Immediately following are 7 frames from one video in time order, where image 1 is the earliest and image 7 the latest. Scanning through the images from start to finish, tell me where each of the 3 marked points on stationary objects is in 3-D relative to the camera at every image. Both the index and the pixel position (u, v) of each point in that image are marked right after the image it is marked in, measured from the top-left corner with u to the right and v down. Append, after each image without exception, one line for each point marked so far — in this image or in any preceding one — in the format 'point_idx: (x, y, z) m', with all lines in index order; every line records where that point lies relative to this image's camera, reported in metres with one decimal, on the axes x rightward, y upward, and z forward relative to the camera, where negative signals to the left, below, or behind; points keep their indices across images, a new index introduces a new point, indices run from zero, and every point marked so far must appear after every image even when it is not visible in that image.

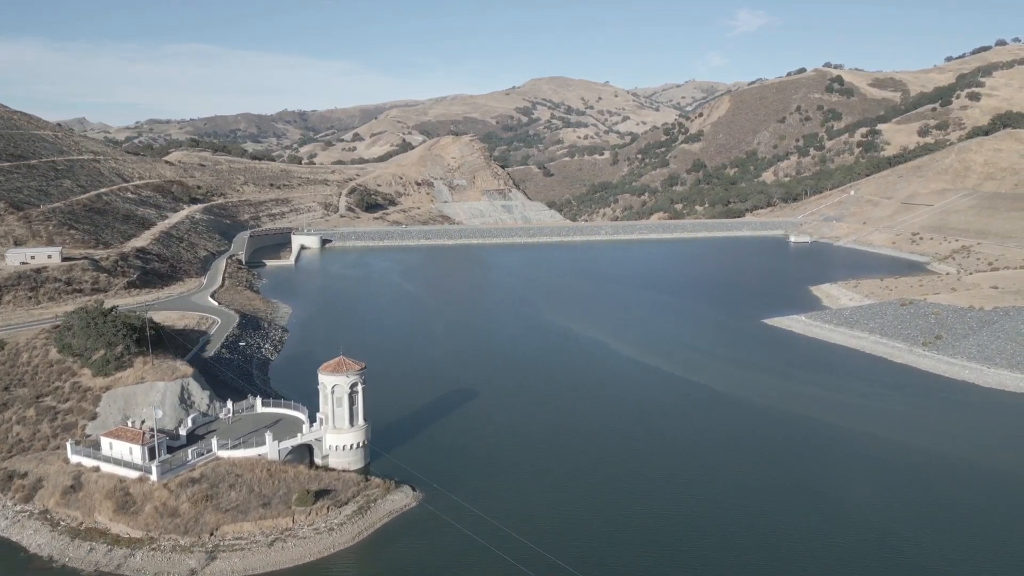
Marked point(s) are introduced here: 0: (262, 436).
0: (-6.0, -3.5, +16.7) m
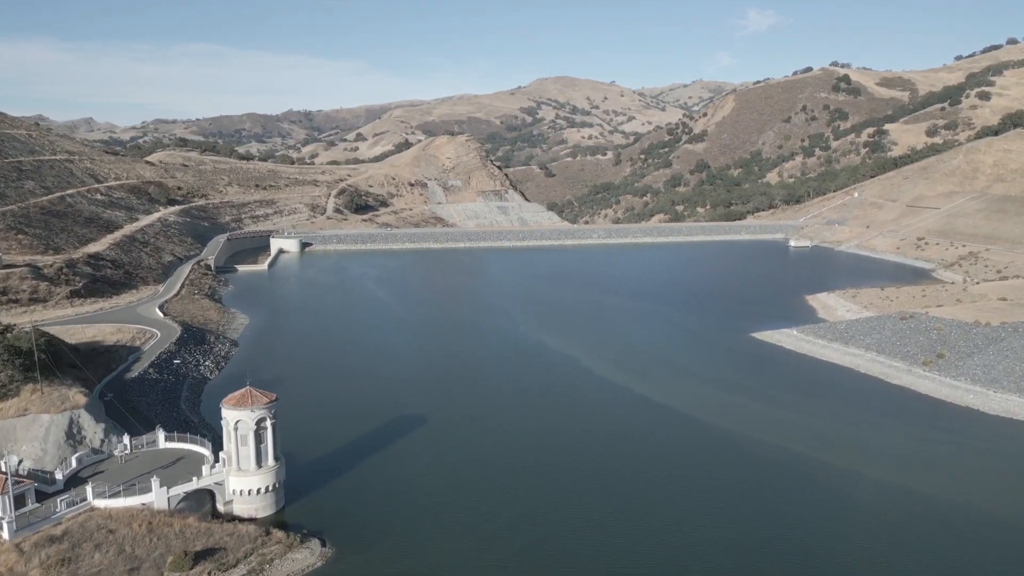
0: (-7.5, -4.0, +14.5) m
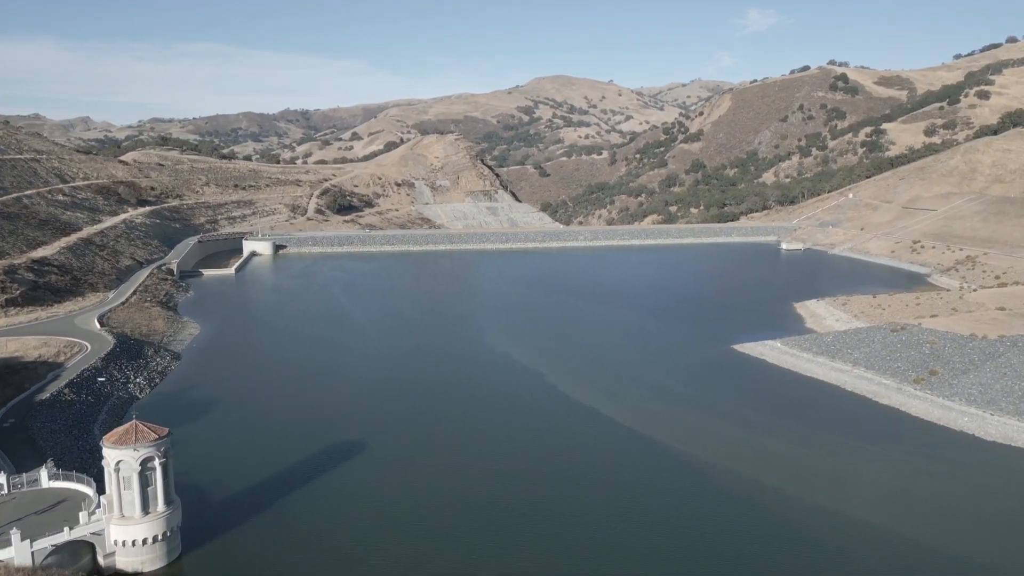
0: (-8.9, -4.4, +12.5) m
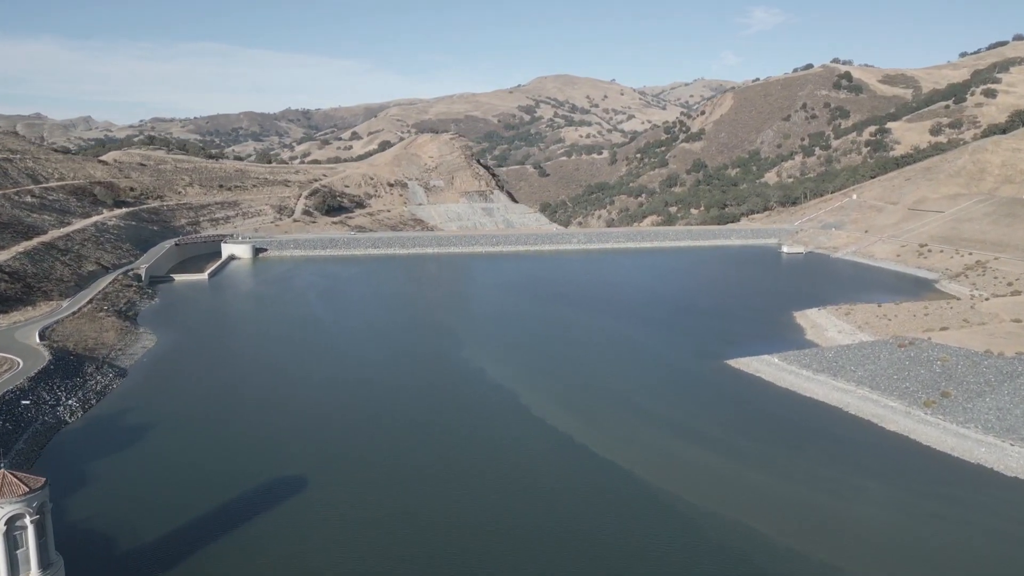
0: (-9.9, -4.7, +10.5) m
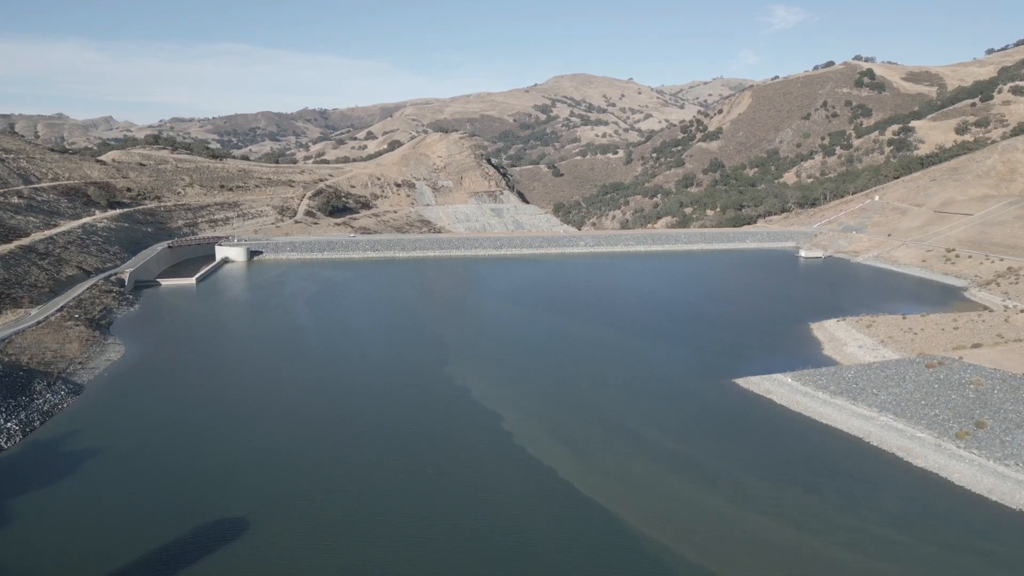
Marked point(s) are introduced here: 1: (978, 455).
0: (-10.7, -5.1, +8.6) m
1: (+11.9, -4.3, +17.9) m
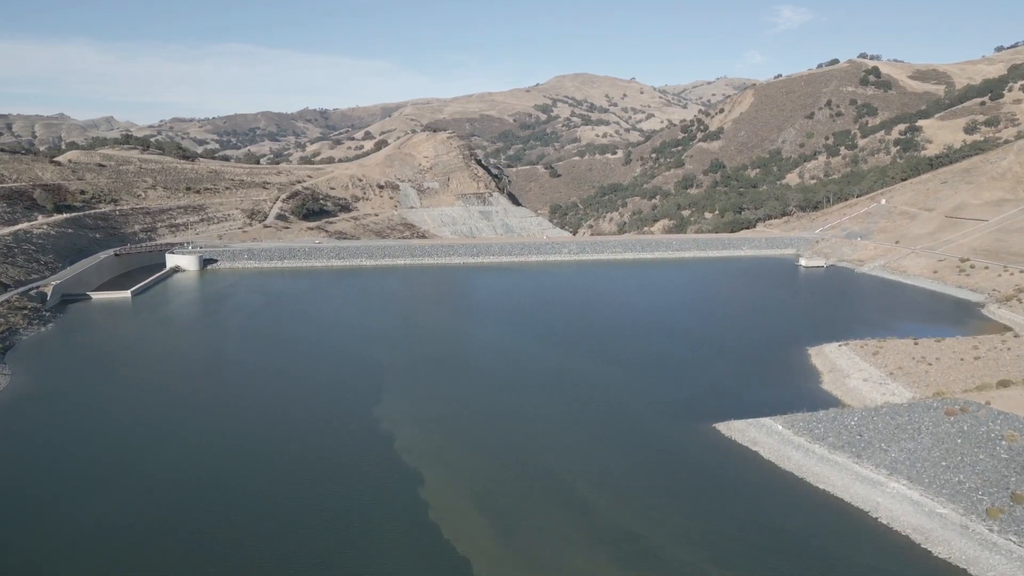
0: (-12.7, -5.9, +4.8) m
1: (+10.1, -5.0, +13.9) m
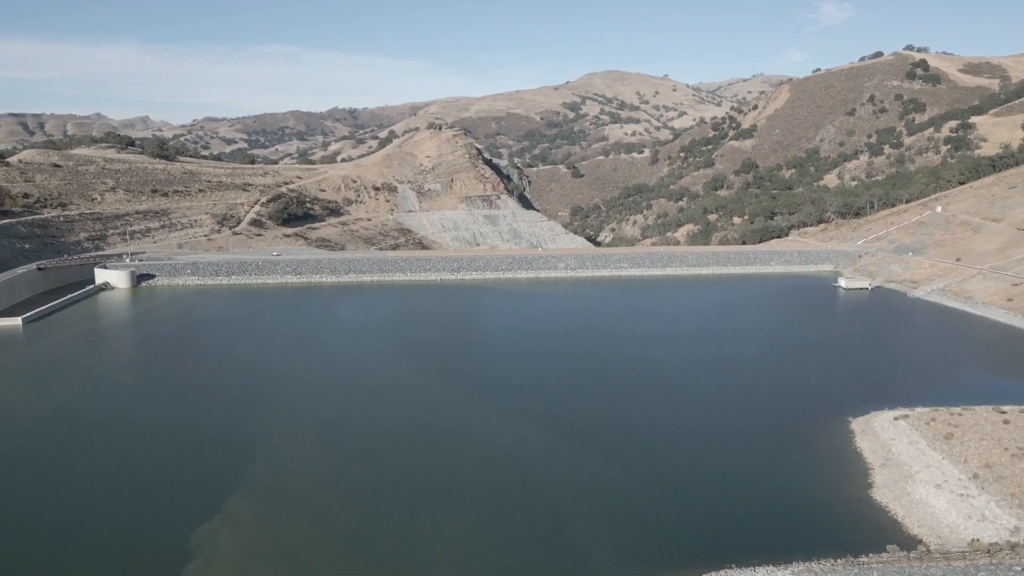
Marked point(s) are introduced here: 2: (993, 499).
0: (-15.7, -7.1, -1.7) m
1: (+7.4, -6.5, +6.4) m
2: (+10.7, -4.6, +15.7) m
